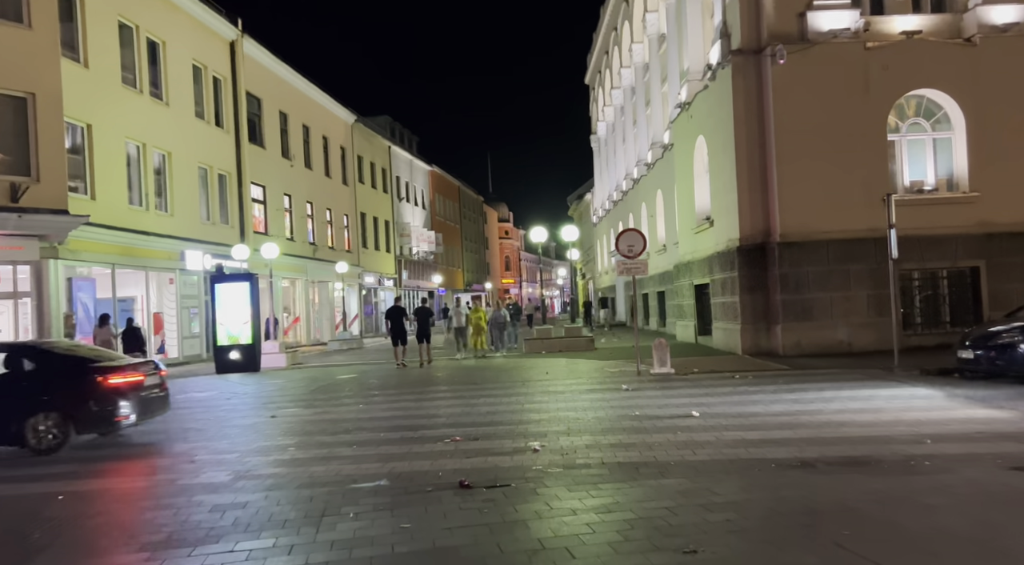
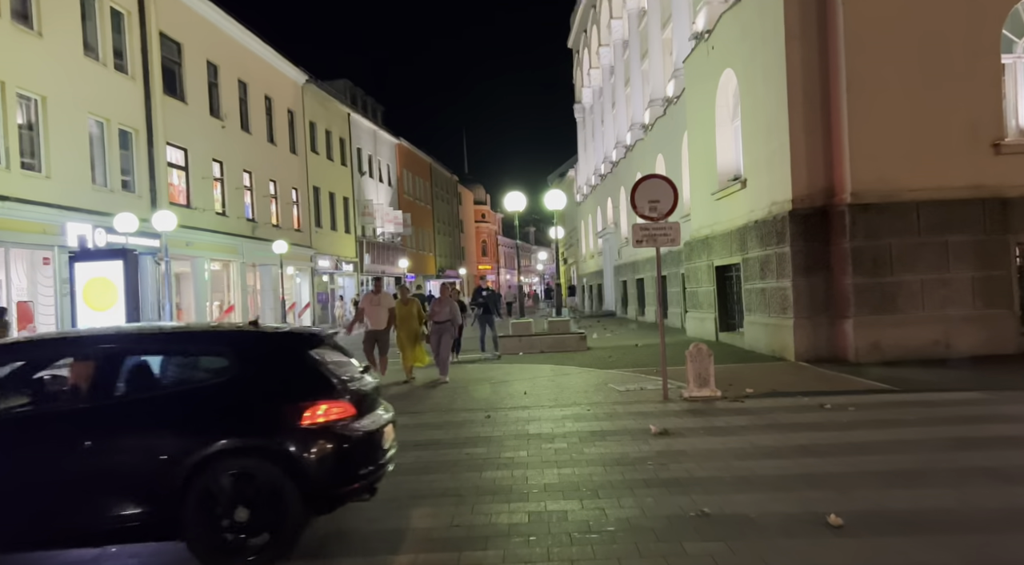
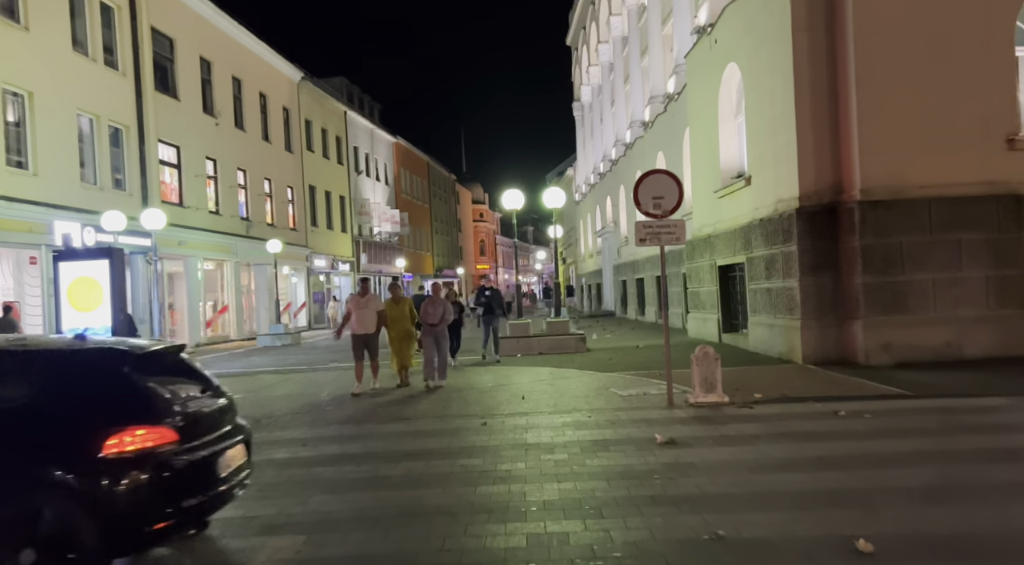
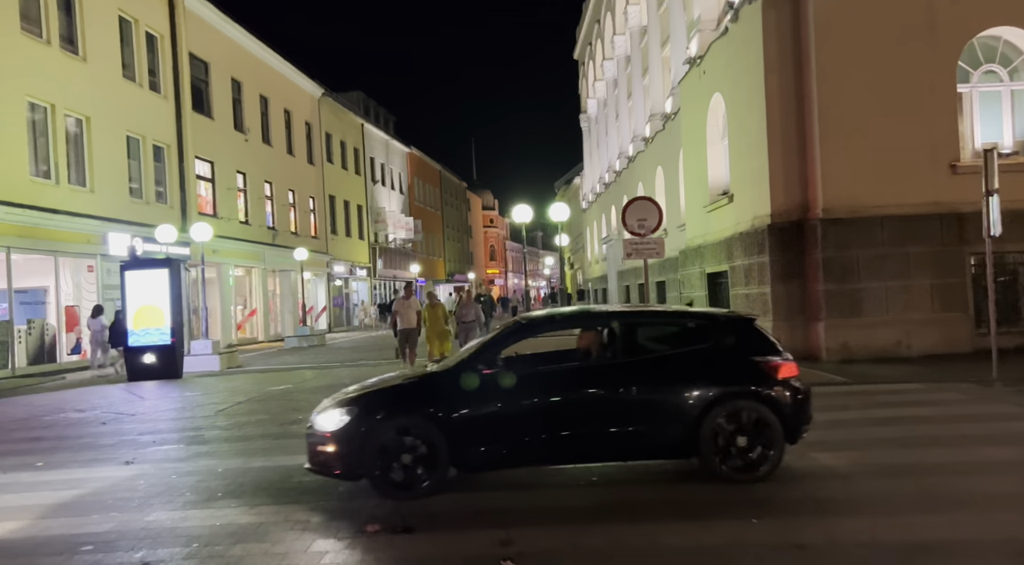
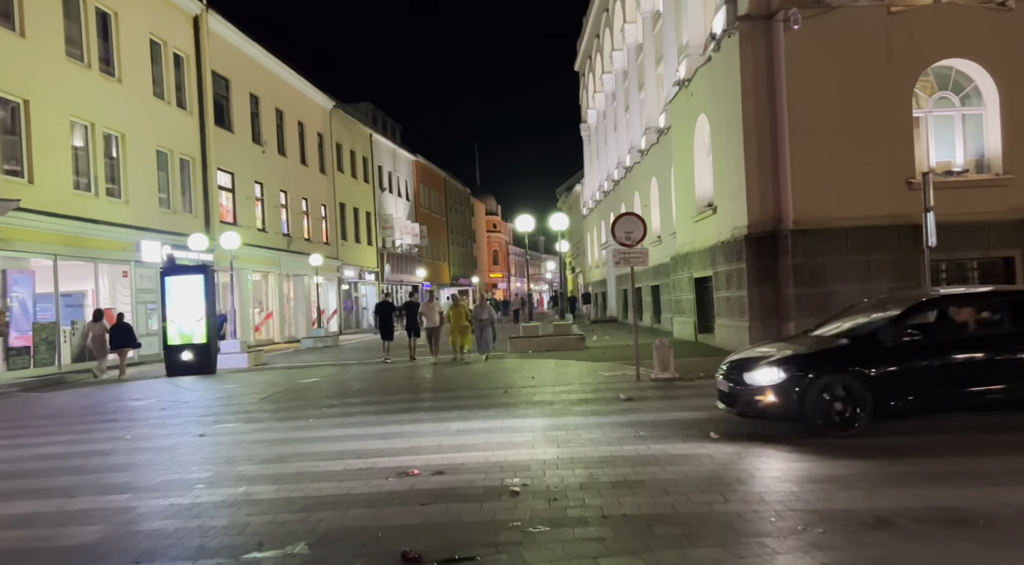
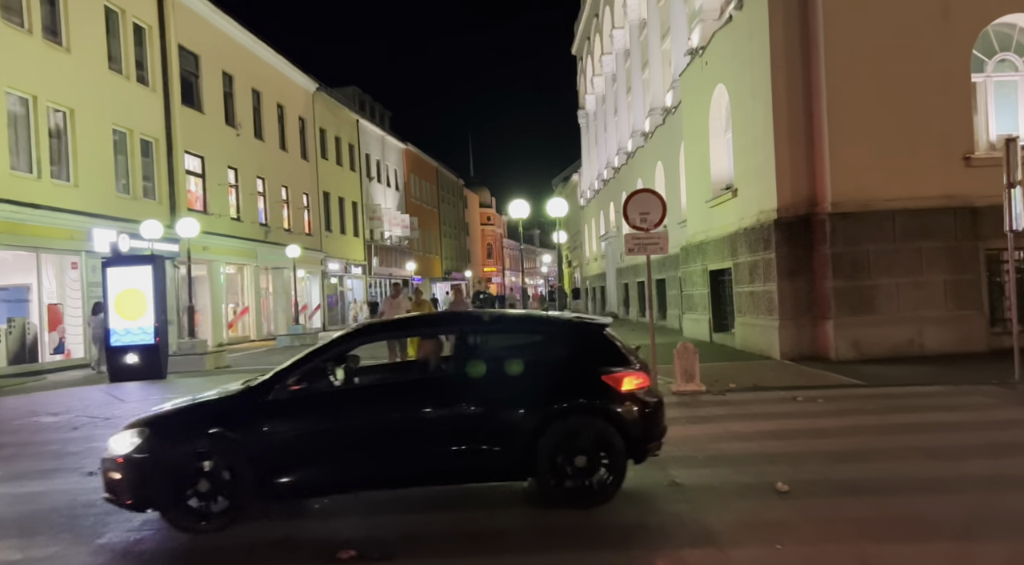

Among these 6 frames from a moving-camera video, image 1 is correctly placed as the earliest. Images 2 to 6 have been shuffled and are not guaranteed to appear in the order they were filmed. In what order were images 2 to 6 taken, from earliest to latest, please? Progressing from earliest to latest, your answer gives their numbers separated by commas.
5, 4, 6, 2, 3
